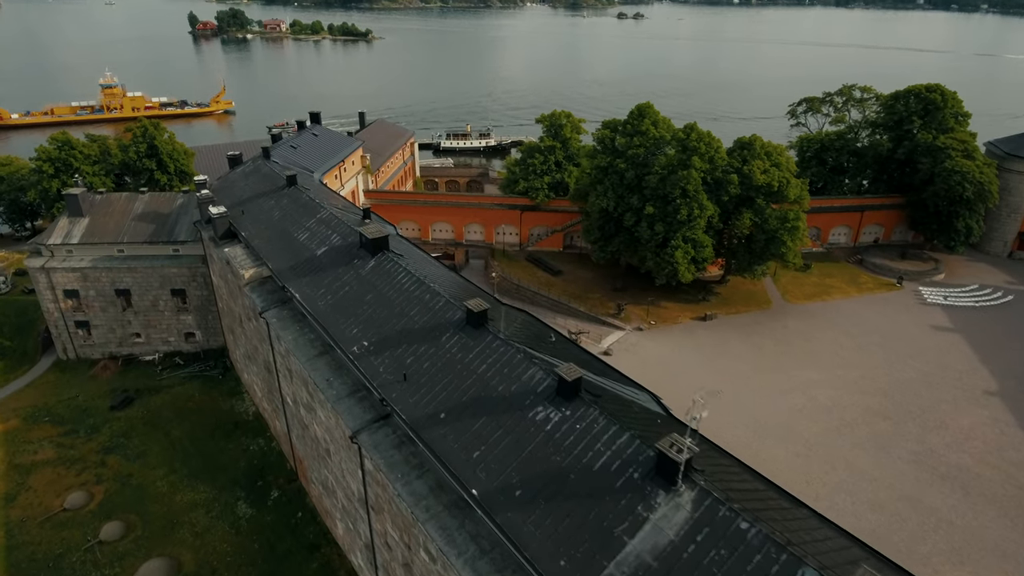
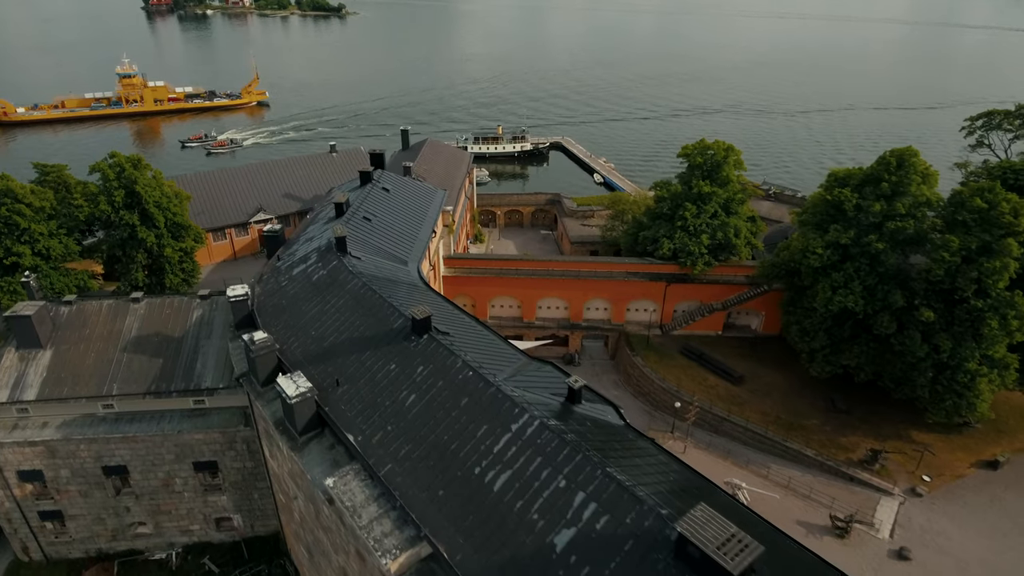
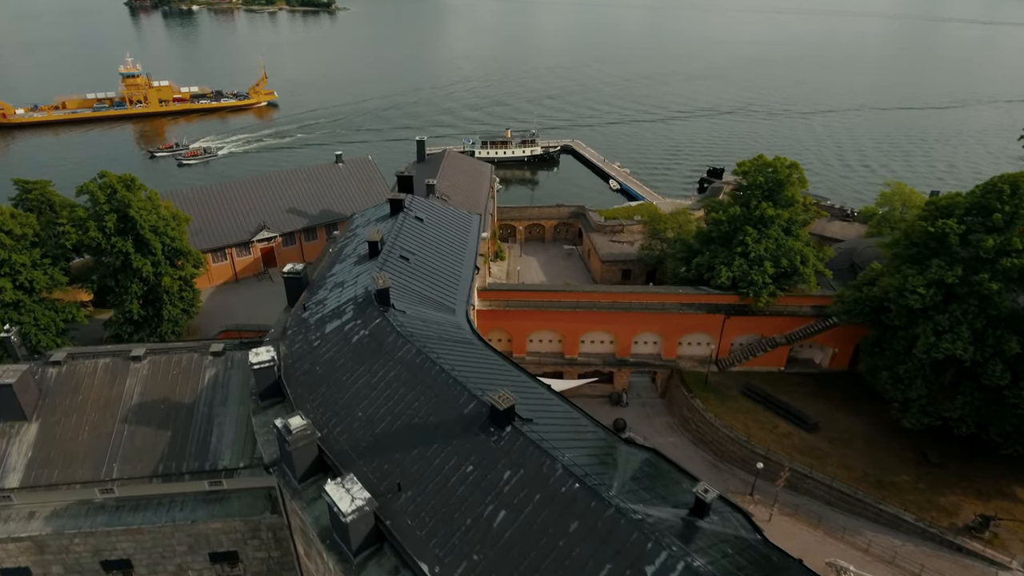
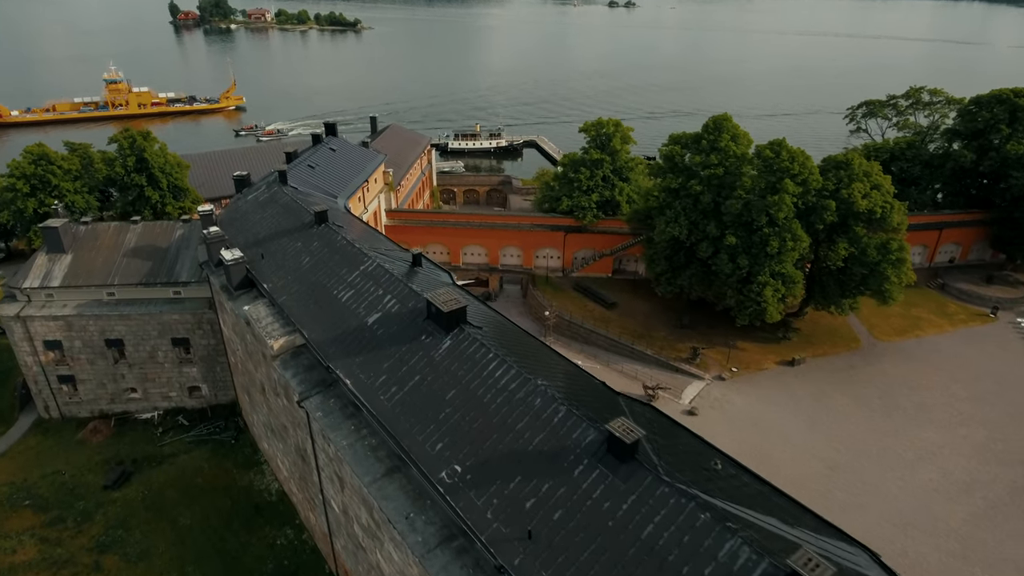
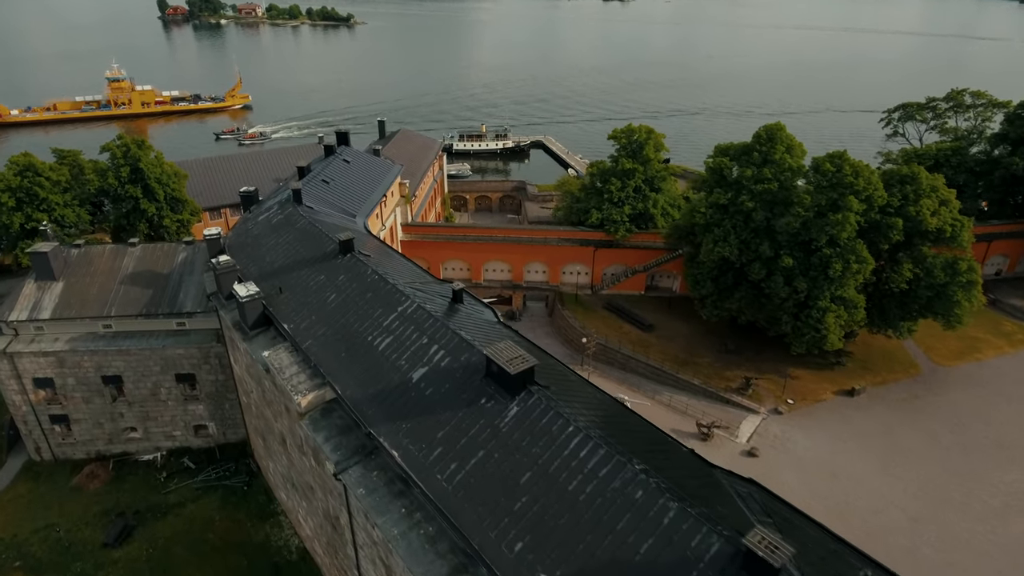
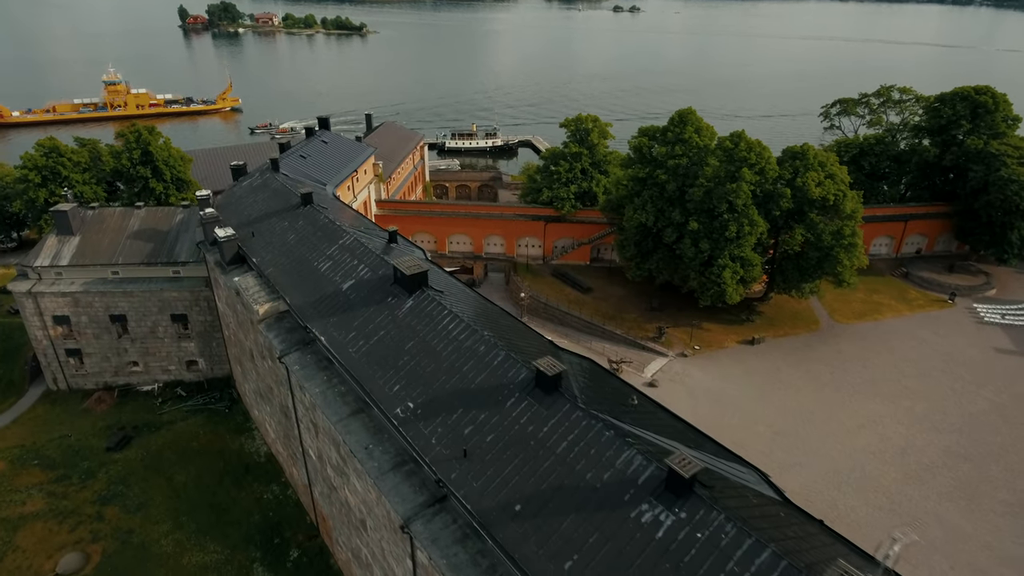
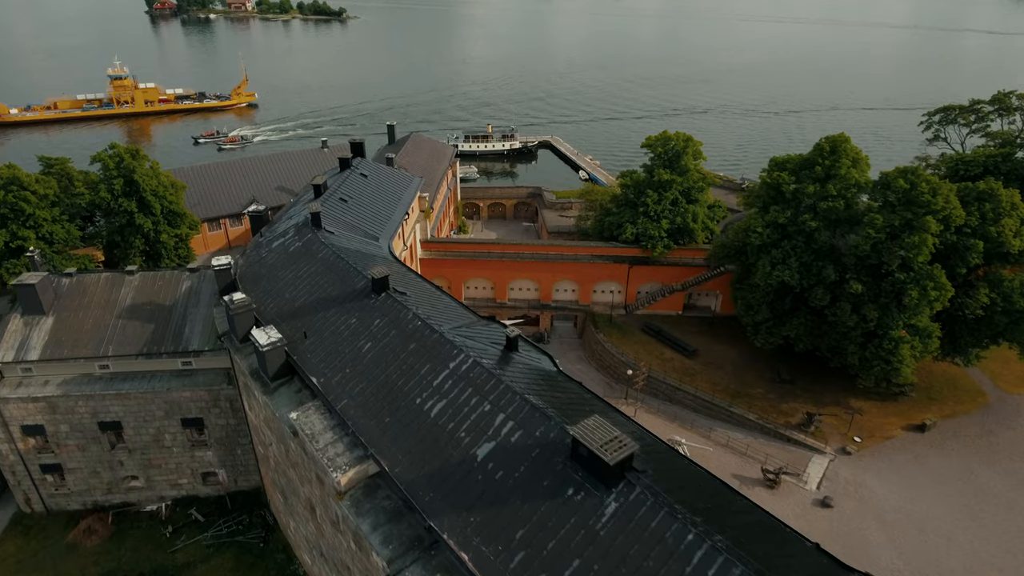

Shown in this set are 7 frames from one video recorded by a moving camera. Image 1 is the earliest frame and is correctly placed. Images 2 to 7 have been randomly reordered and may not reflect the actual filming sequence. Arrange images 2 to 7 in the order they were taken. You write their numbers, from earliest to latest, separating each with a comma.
6, 4, 5, 7, 2, 3
